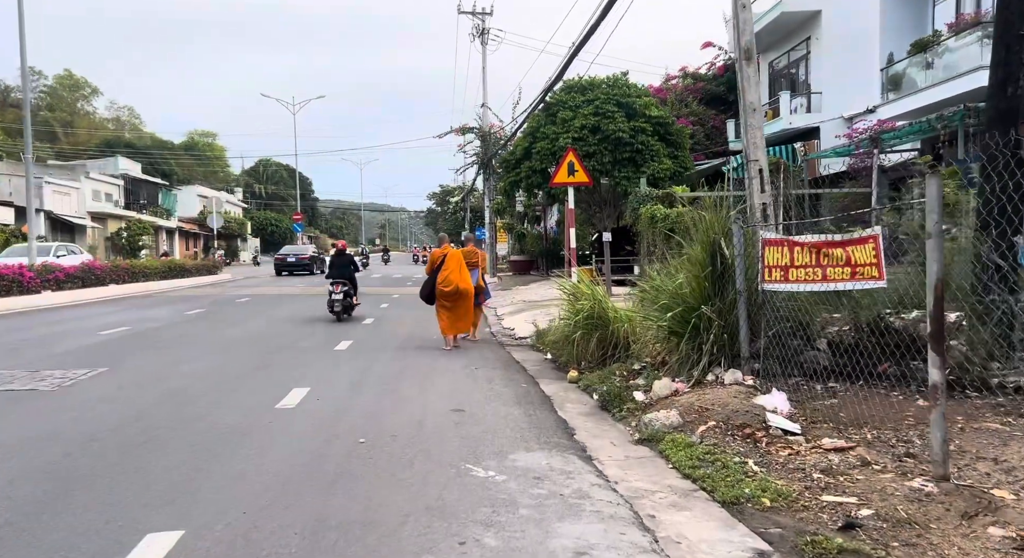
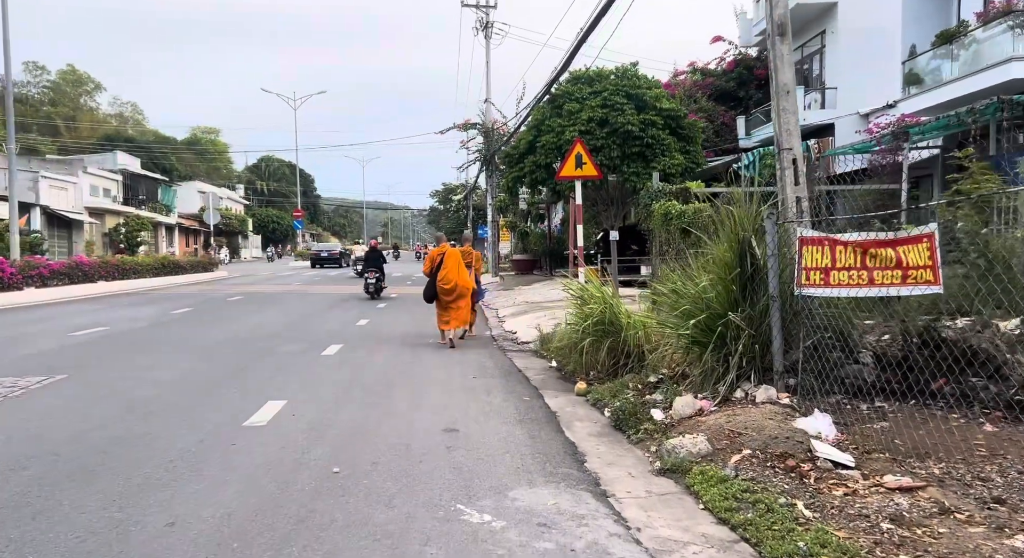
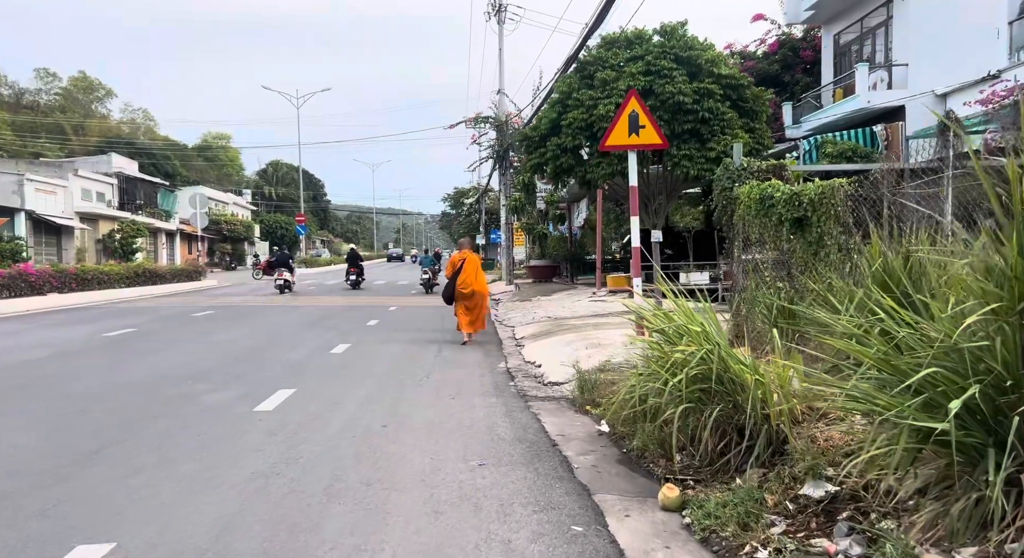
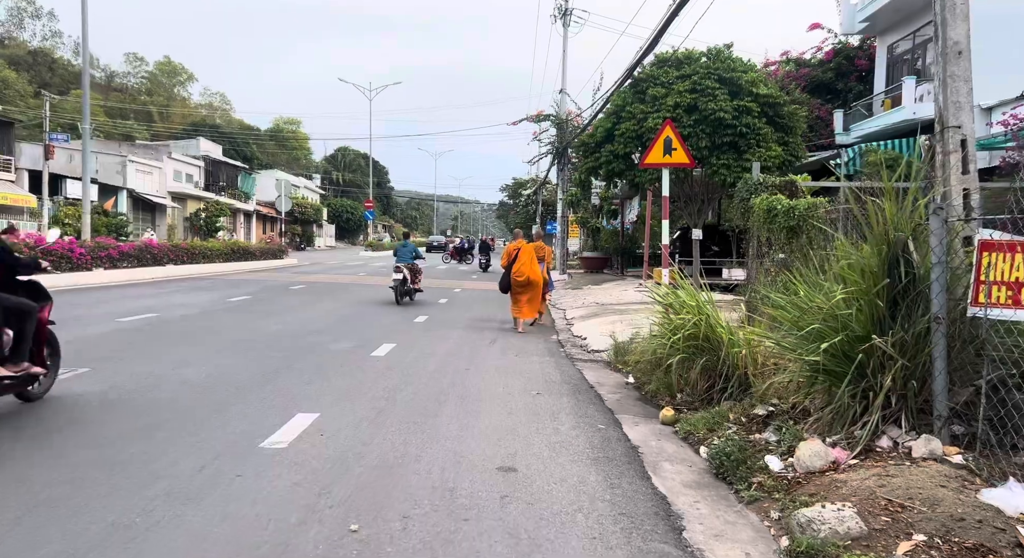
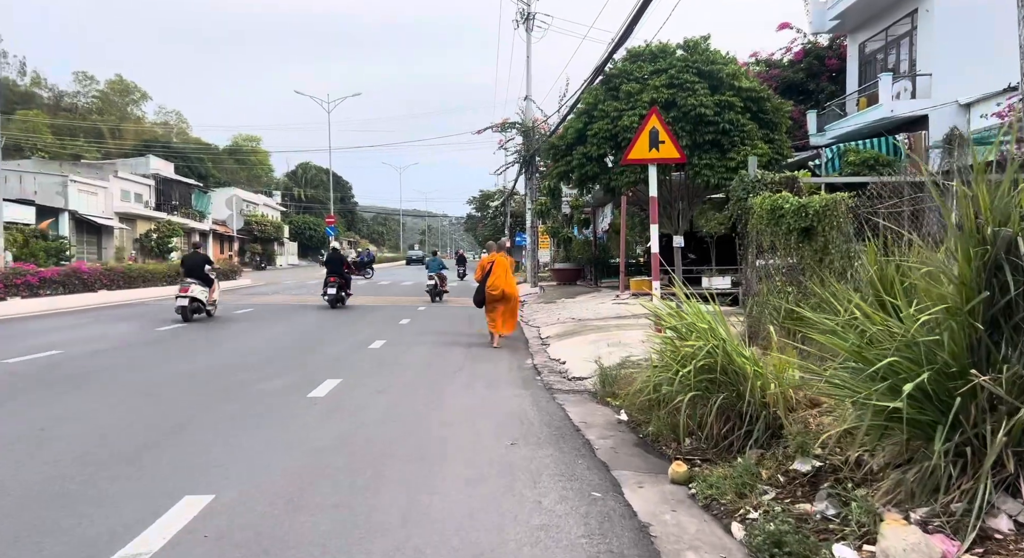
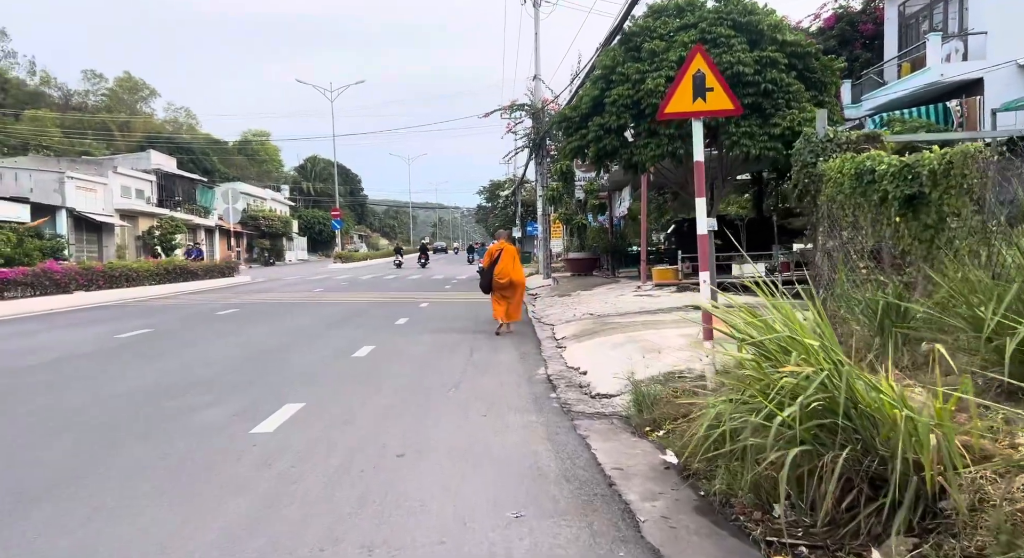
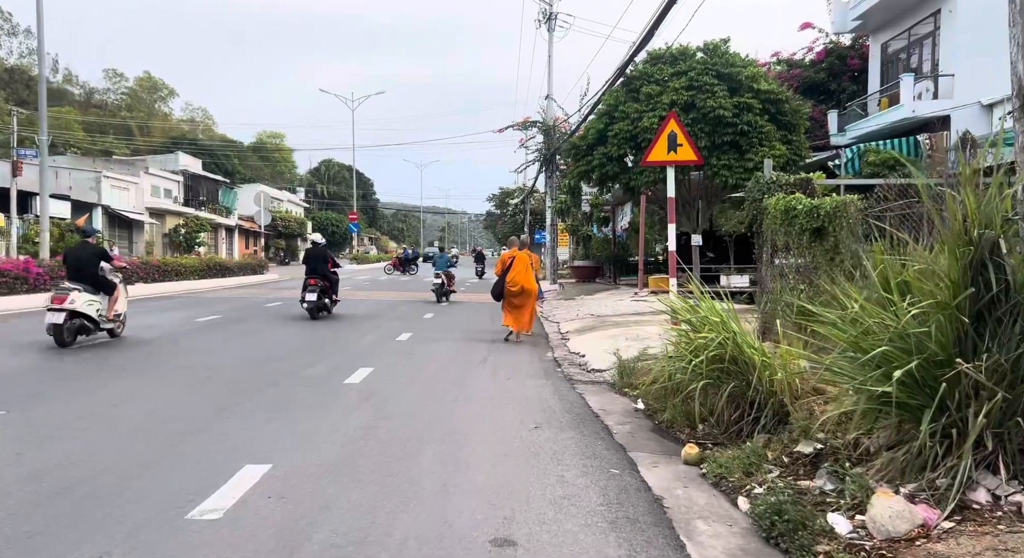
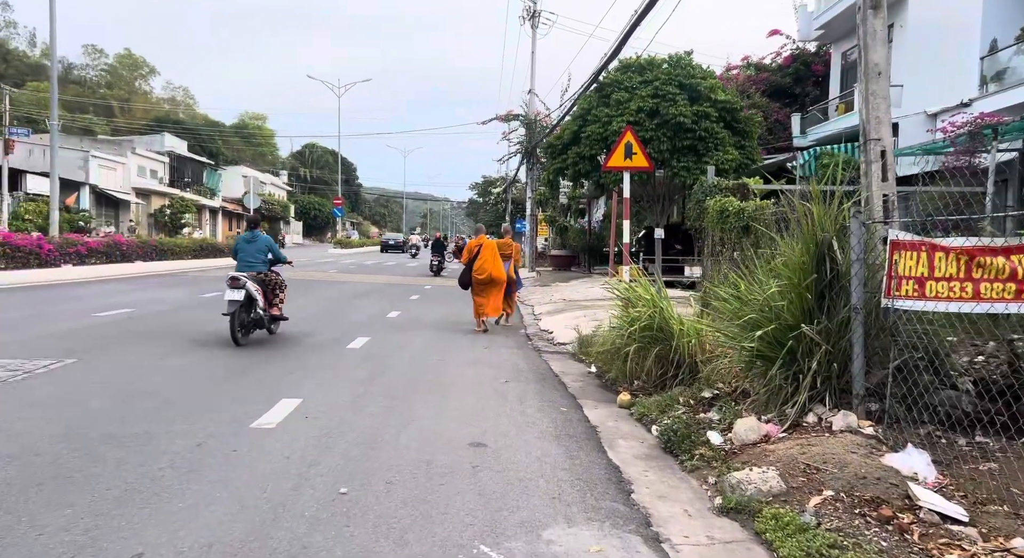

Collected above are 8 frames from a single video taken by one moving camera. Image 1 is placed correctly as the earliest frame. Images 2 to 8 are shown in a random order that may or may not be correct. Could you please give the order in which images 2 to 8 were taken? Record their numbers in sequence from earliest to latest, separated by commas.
2, 8, 4, 7, 5, 3, 6
